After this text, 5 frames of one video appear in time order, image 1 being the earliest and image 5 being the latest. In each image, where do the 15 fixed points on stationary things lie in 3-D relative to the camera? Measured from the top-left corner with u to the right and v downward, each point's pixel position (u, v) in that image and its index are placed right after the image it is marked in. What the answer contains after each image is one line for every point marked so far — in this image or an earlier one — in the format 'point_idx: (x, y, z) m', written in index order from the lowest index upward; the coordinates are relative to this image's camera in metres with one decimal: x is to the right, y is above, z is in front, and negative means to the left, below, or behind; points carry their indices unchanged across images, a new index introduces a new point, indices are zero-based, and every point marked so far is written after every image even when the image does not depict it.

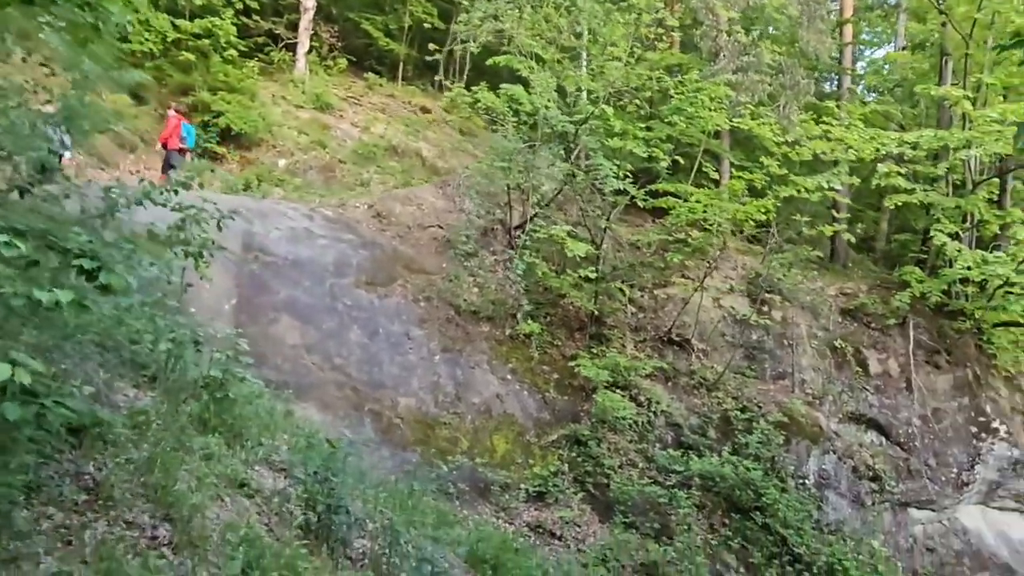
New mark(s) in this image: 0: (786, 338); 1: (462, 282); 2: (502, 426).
0: (+4.6, -0.9, +12.4) m
1: (-0.7, +0.1, +10.8) m
2: (-0.1, -1.8, +9.4) m
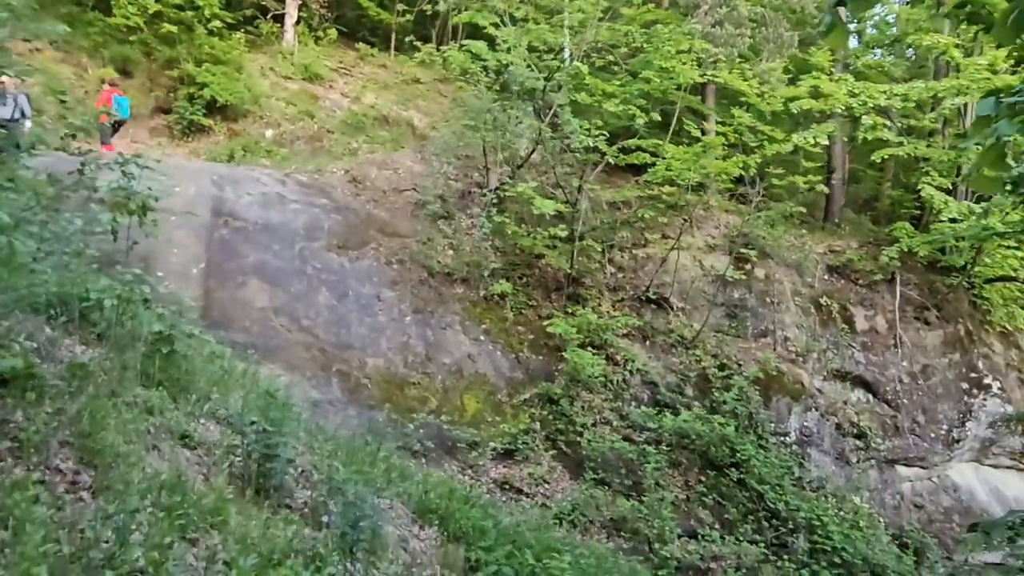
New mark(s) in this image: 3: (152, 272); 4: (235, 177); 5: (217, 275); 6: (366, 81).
0: (+4.3, -0.1, +12.2) m
1: (-1.1, +0.6, +10.8) m
2: (-0.5, -1.3, +9.4) m
3: (-4.2, +0.2, +8.5) m
4: (-4.0, +1.6, +10.6) m
5: (-3.6, +0.2, +9.0) m
6: (-3.6, +5.2, +18.3) m
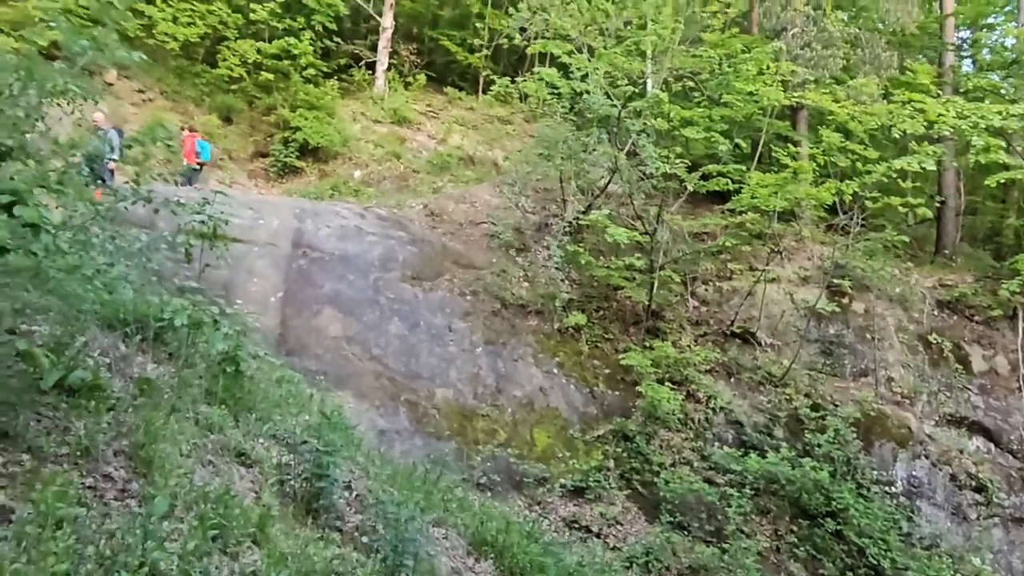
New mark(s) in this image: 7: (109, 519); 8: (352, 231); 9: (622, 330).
0: (+5.5, -0.7, +11.3) m
1: (0.0, +0.2, +10.6) m
2: (+0.4, -1.6, +9.1) m
3: (-3.4, -0.2, +8.8) m
4: (-2.9, +1.2, +10.9) m
5: (-2.8, -0.2, +9.2) m
6: (-1.5, +4.2, +18.7) m
7: (-2.2, -1.3, +4.0) m
8: (-2.3, +0.8, +10.6) m
9: (+1.6, -0.6, +10.7) m
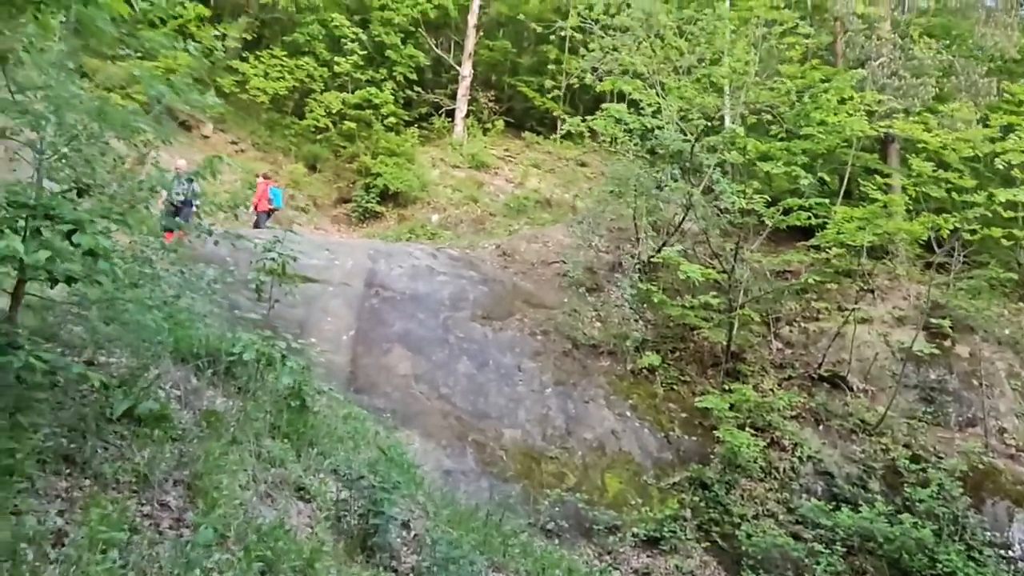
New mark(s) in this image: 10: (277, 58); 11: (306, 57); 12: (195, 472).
0: (+6.6, -1.3, +10.4) m
1: (+1.0, -0.4, +10.4) m
2: (+1.2, -2.1, +8.7) m
3: (-2.5, -0.6, +8.9) m
4: (-1.8, +0.6, +11.1) m
5: (-1.9, -0.7, +9.2) m
6: (+0.5, +3.1, +18.8) m
7: (-2.0, -1.4, +4.0) m
8: (-1.3, +0.3, +10.7) m
9: (+2.6, -1.2, +10.2) m
10: (-5.3, +5.2, +16.3) m
11: (-4.7, +5.3, +16.6) m
12: (-2.2, -1.2, +5.0) m
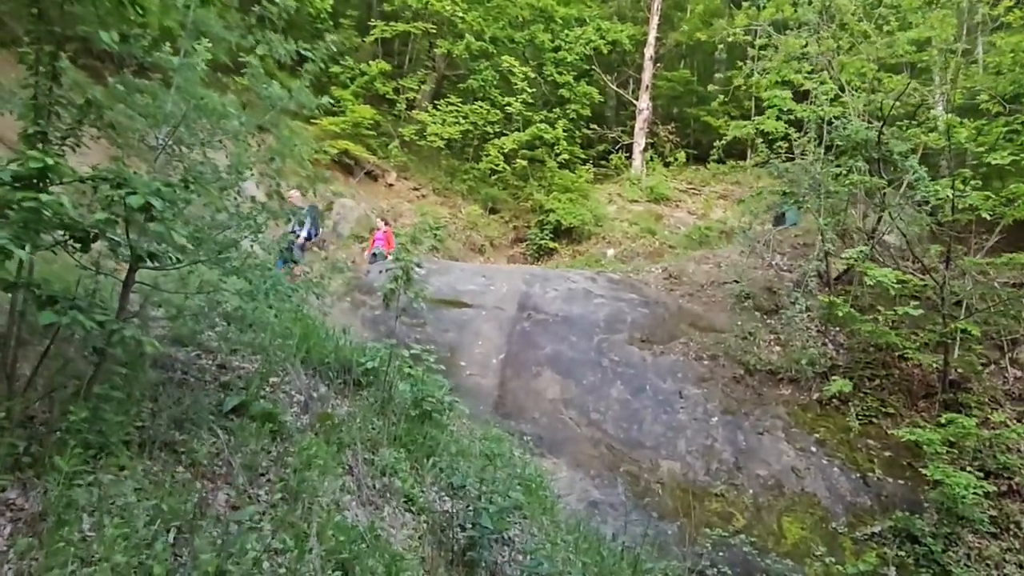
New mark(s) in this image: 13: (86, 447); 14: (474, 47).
0: (+8.5, -1.3, +7.5) m
1: (+3.1, -0.6, +9.2) m
2: (+2.9, -2.2, +7.4) m
3: (-0.7, -0.9, +8.7) m
4: (+0.5, +0.2, +10.7) m
5: (0.0, -0.9, +8.9) m
6: (+4.9, +2.2, +17.7) m
7: (-1.5, -1.3, +3.8) m
8: (+1.0, -0.1, +10.2) m
9: (+4.6, -1.4, +8.5) m
10: (-1.4, +4.3, +17.1) m
11: (-0.7, +4.3, +17.2) m
12: (-1.4, -1.2, +4.8) m
13: (-2.2, -0.9, +3.8) m
14: (-0.9, +5.6, +17.2) m
